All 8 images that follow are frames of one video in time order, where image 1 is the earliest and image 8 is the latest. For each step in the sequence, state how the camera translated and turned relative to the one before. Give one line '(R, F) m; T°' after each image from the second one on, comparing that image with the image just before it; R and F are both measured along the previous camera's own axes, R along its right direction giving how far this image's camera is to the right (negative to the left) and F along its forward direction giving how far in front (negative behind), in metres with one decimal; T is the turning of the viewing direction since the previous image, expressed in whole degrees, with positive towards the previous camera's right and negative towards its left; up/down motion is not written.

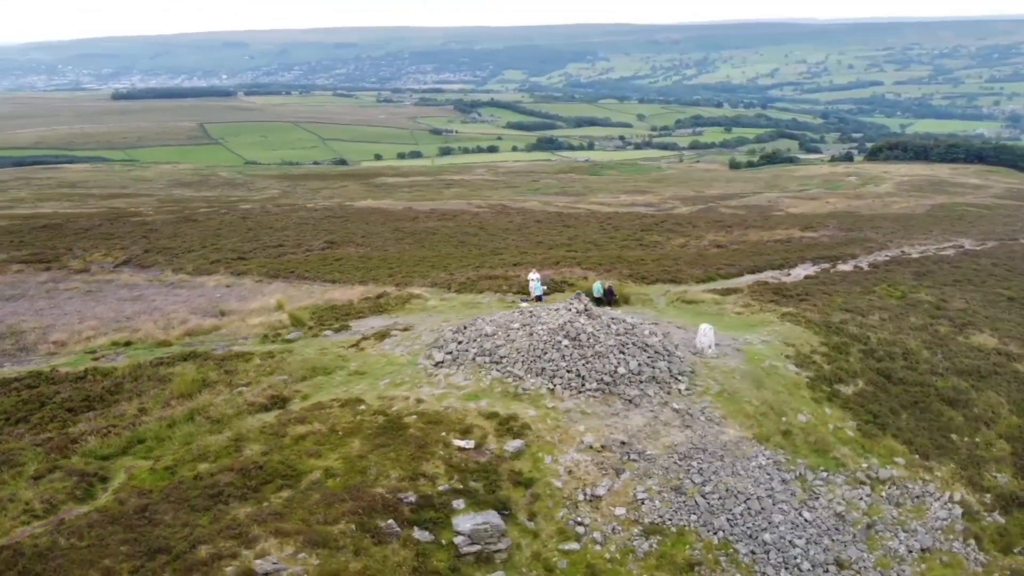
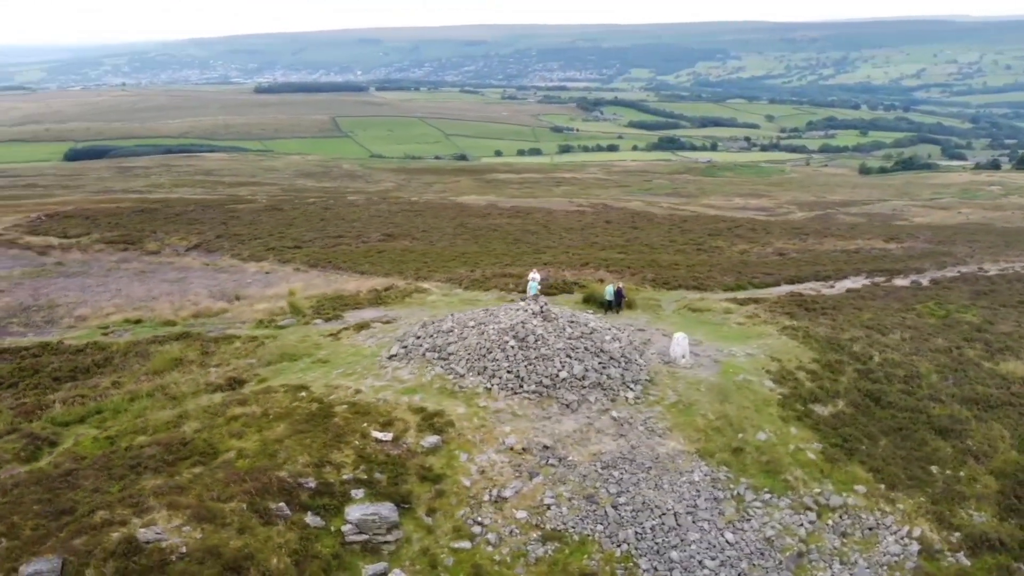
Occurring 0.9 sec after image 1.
(+4.7, +0.2) m; -8°
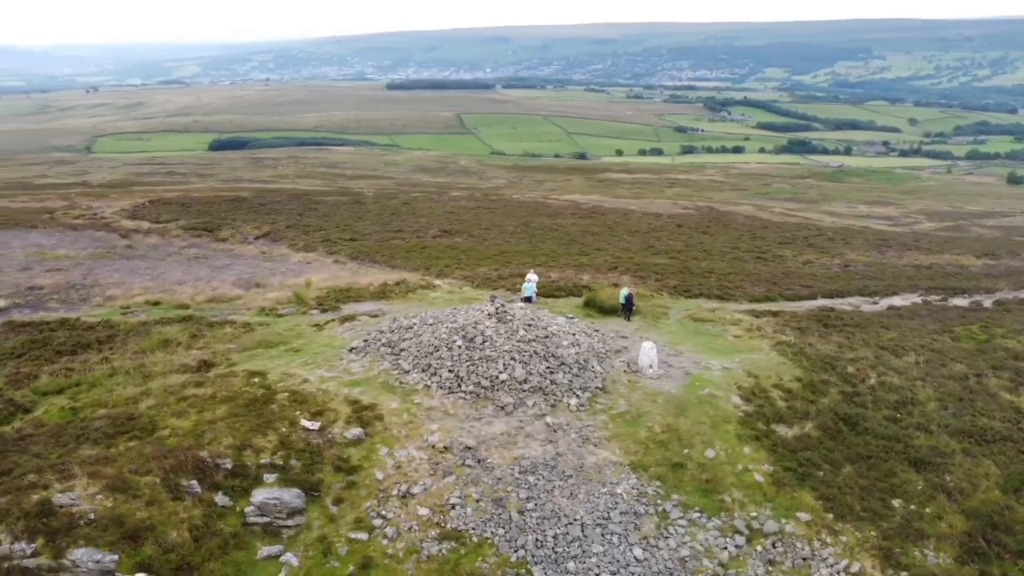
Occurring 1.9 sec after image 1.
(+4.8, +0.2) m; -8°
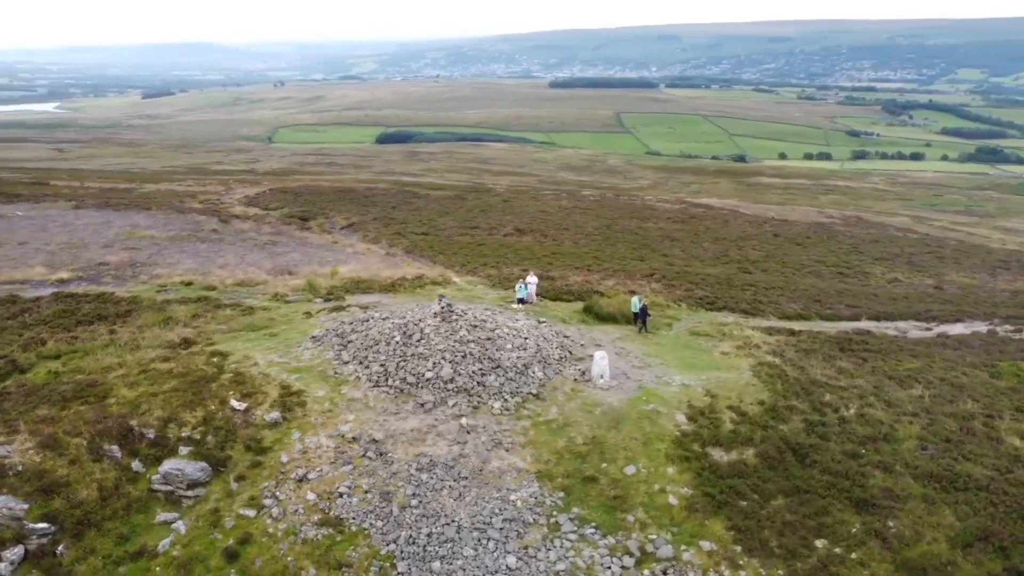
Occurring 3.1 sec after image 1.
(+6.1, +0.4) m; -11°
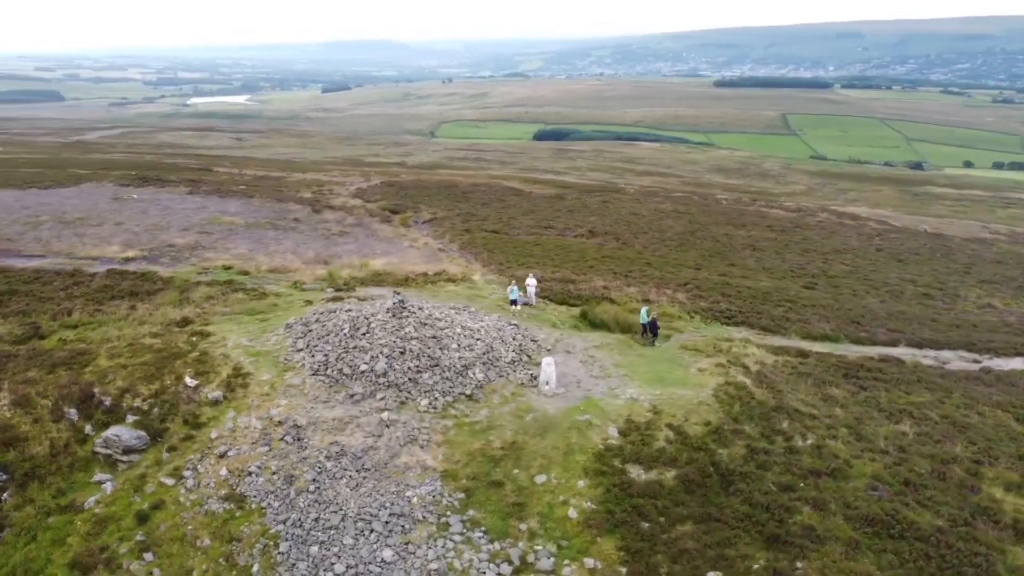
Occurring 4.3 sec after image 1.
(+6.1, +0.4) m; -11°
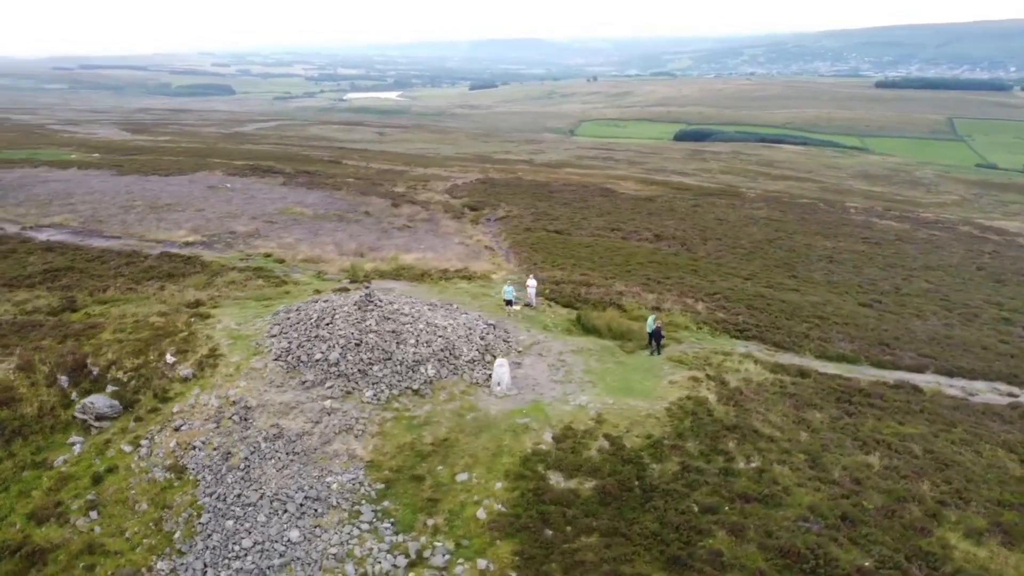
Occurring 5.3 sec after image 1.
(+5.4, +0.3) m; -10°
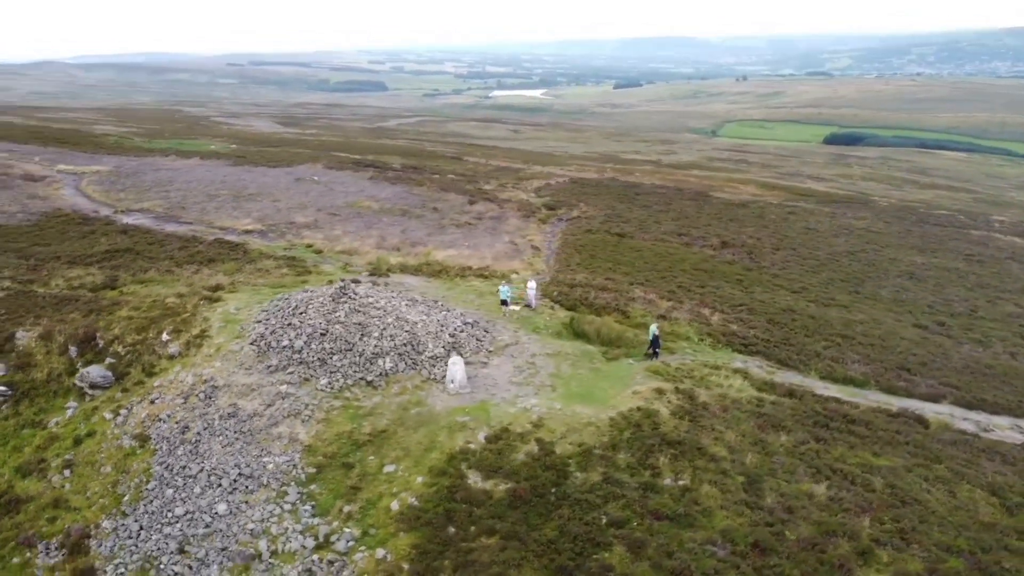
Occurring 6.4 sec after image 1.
(+5.4, +0.2) m; -10°
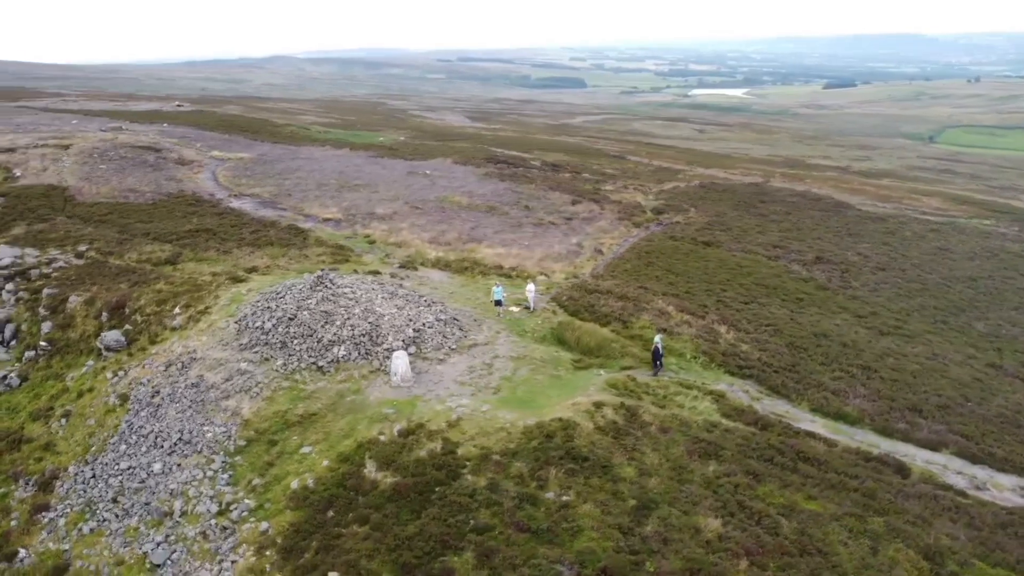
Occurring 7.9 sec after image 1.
(+7.5, +0.7) m; -13°
